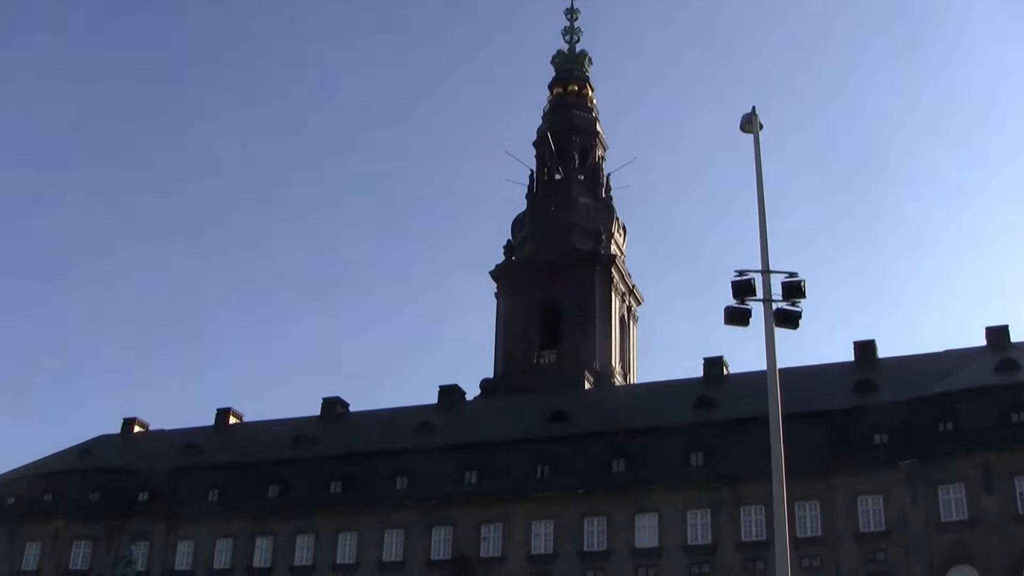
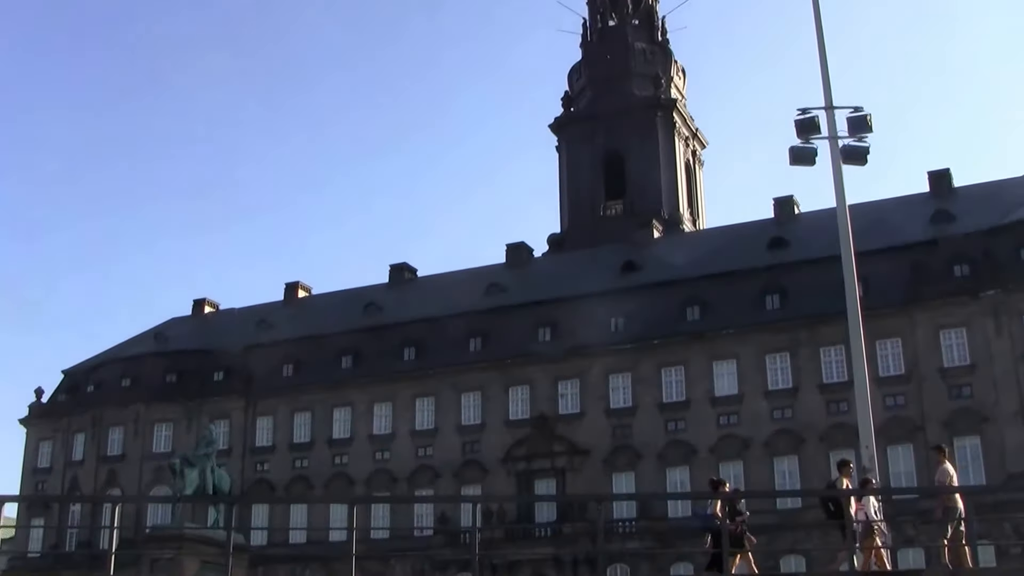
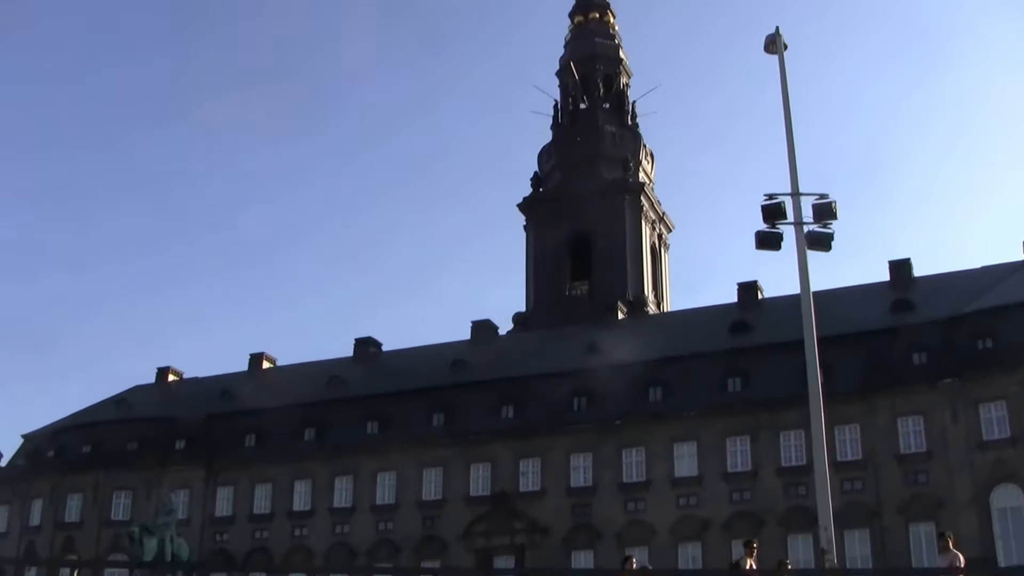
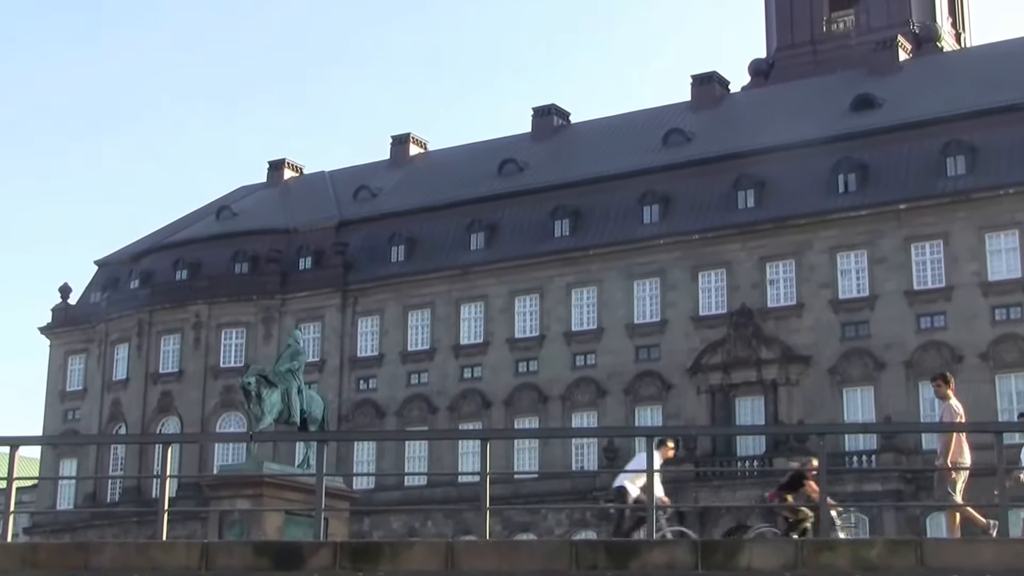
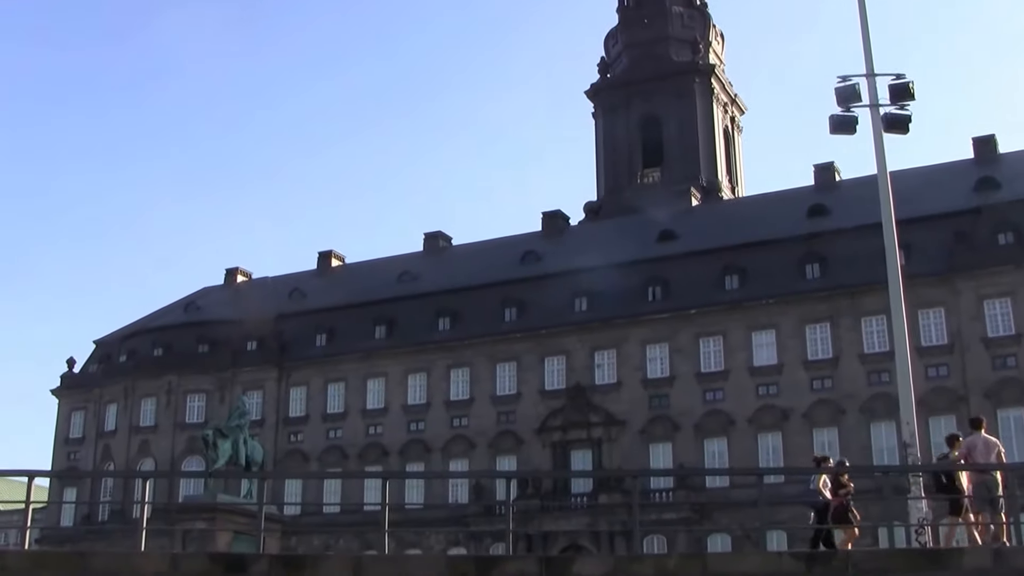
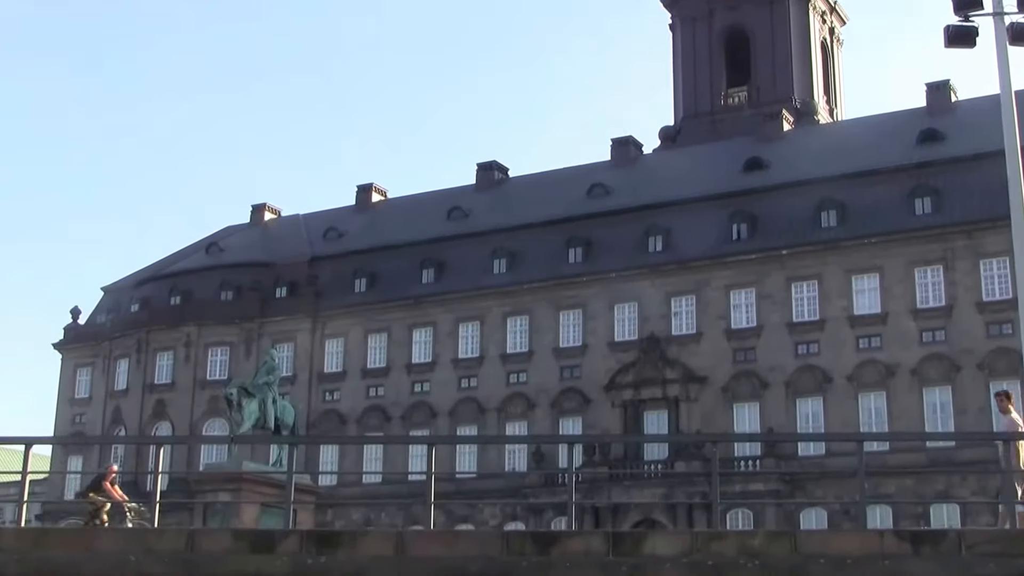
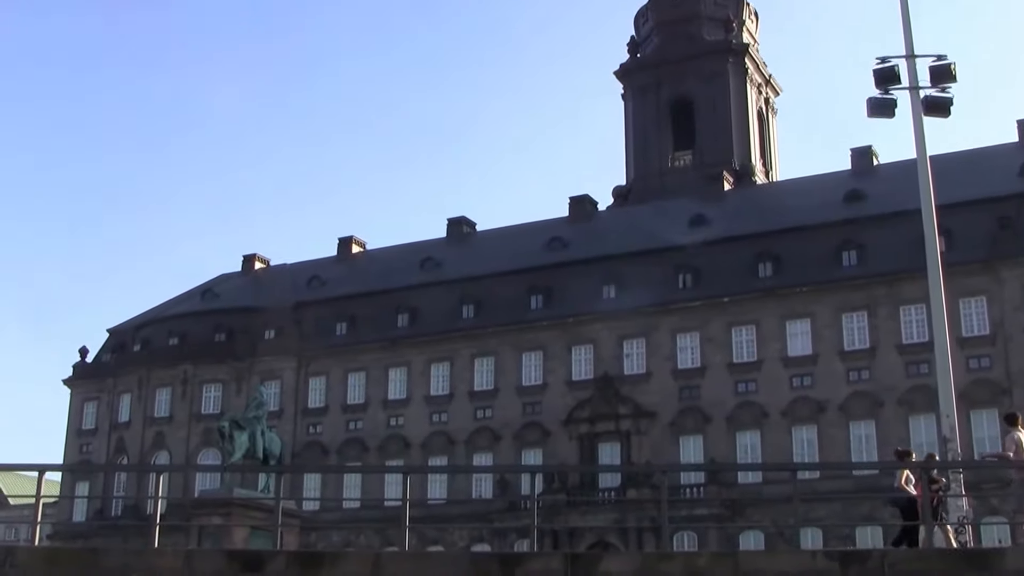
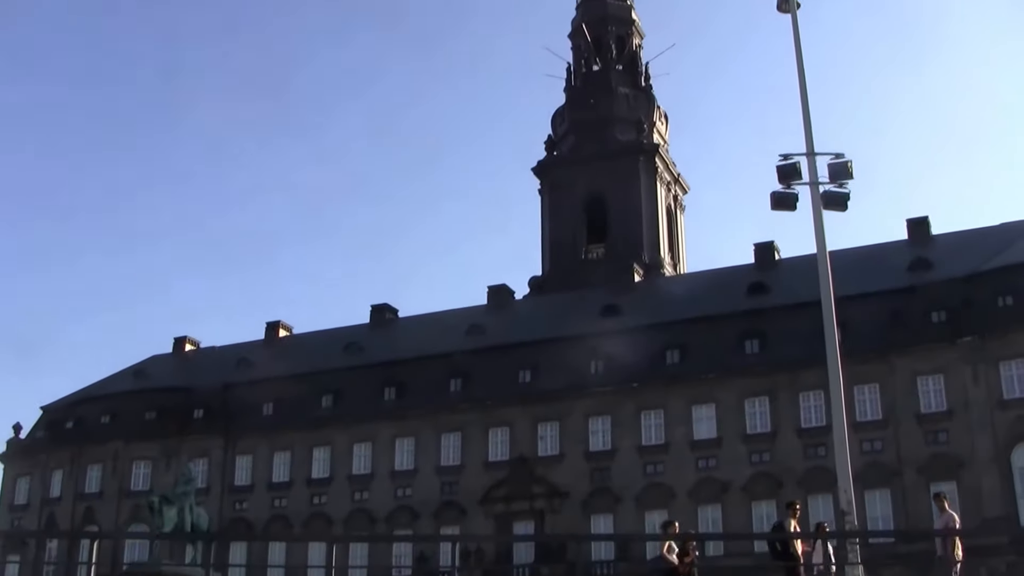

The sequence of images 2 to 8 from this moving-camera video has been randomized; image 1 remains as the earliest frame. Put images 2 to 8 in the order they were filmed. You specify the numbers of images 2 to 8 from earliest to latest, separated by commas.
3, 8, 2, 5, 7, 6, 4
